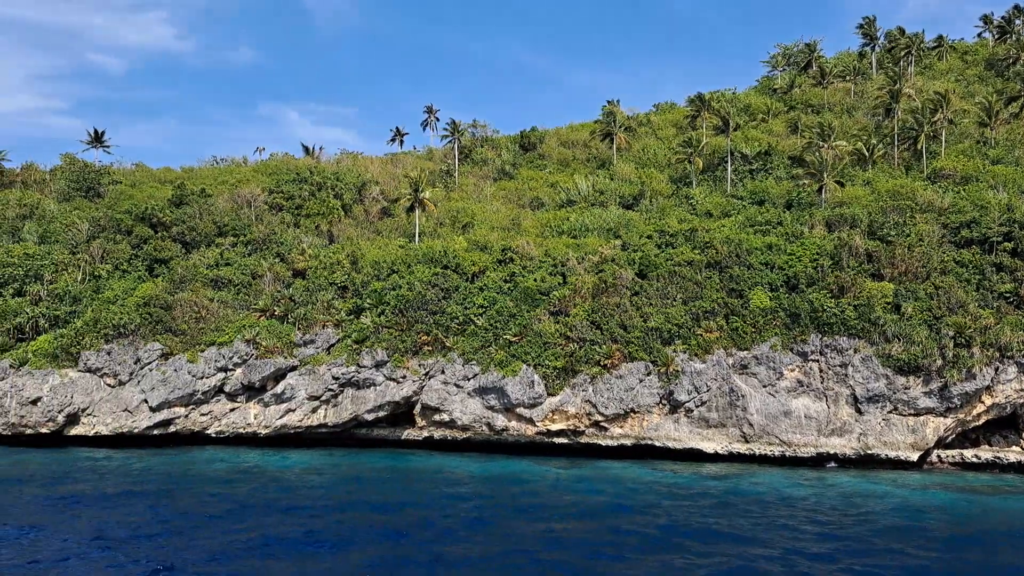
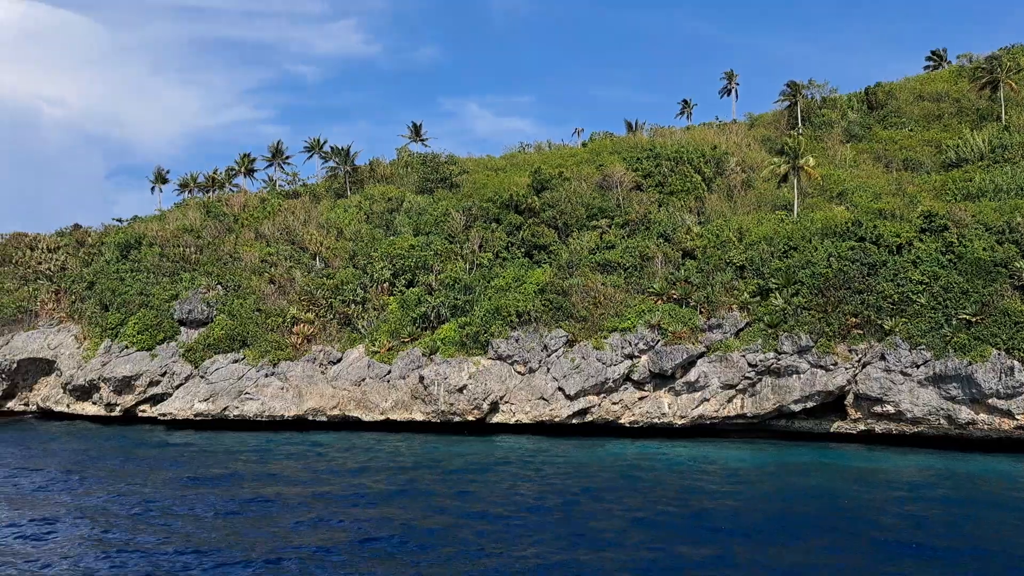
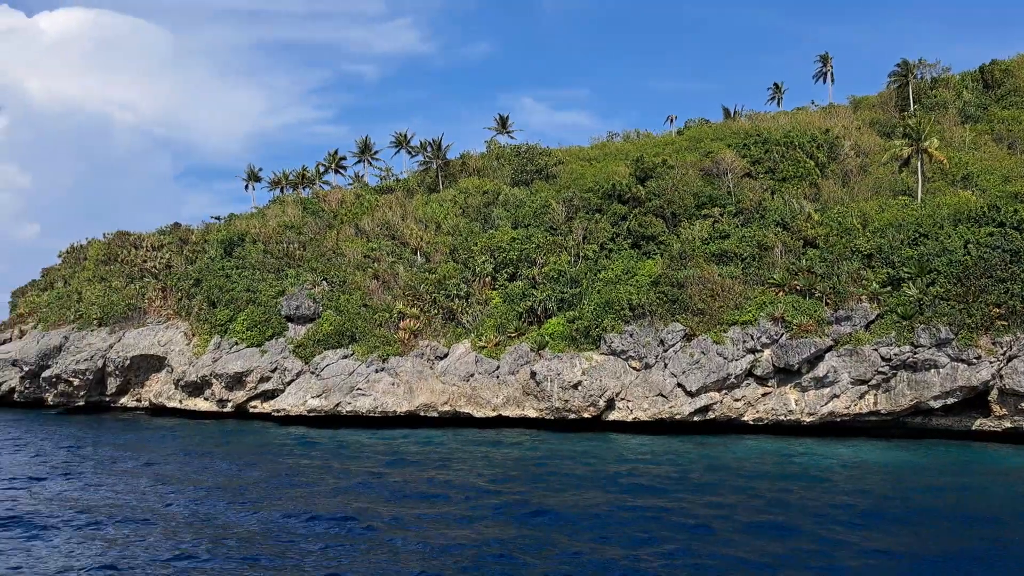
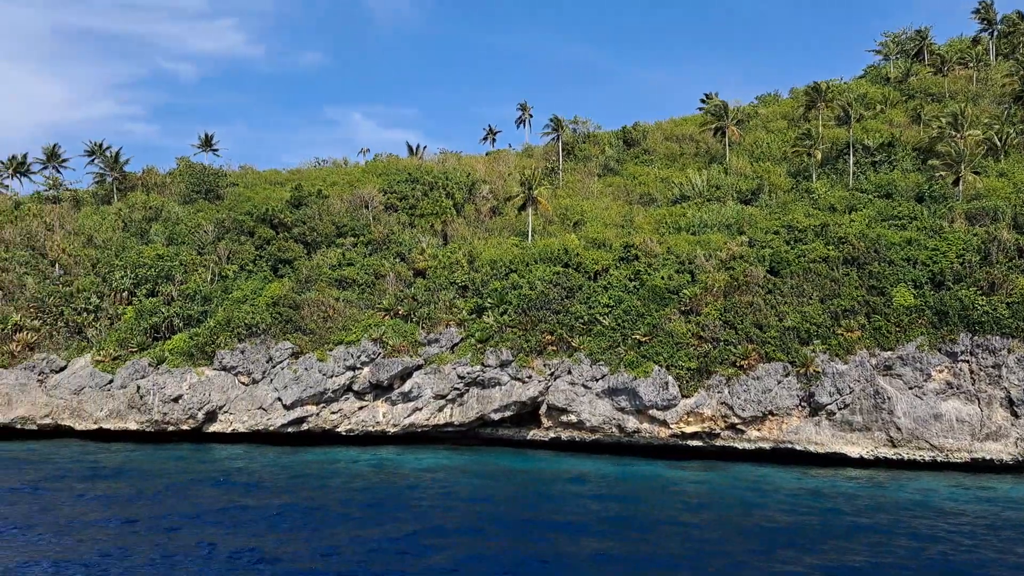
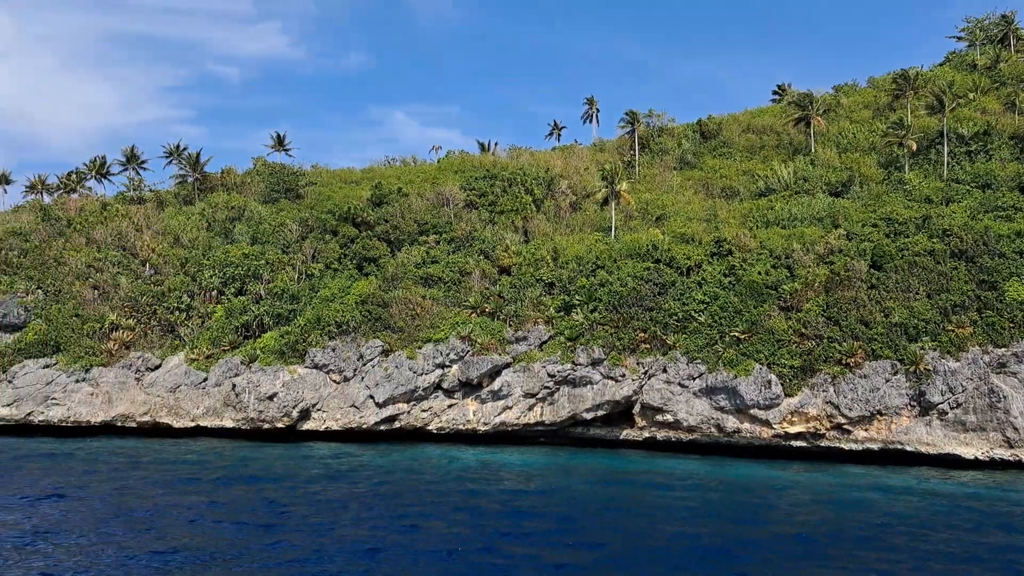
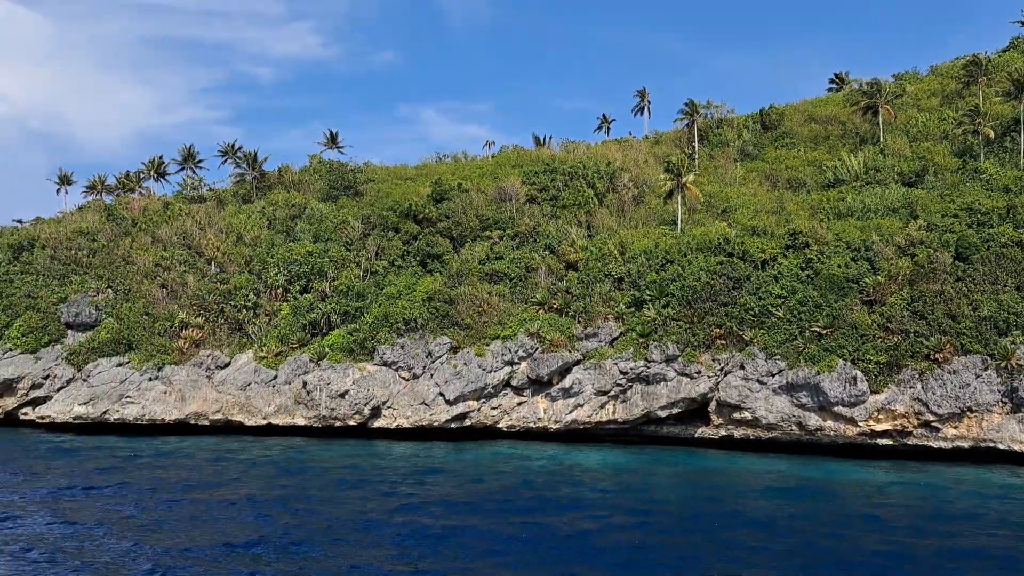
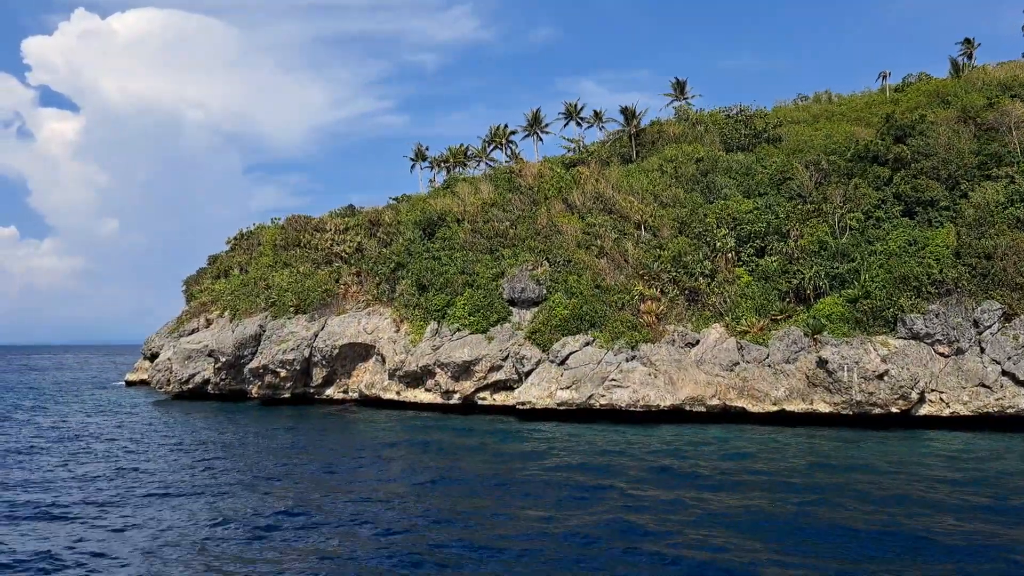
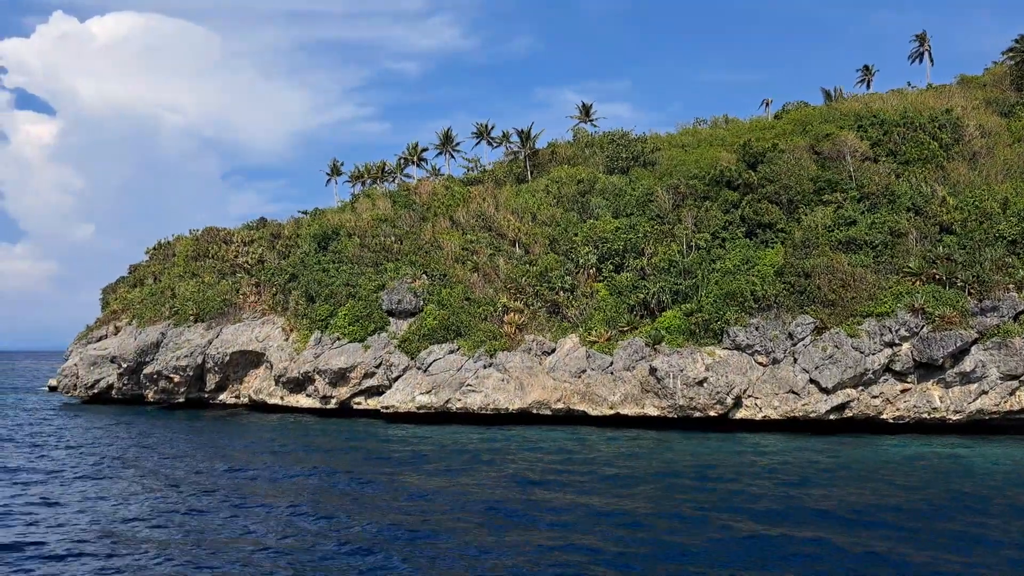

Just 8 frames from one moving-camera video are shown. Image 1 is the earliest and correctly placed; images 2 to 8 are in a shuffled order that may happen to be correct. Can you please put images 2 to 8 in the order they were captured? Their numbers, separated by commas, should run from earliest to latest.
4, 5, 6, 2, 3, 8, 7
